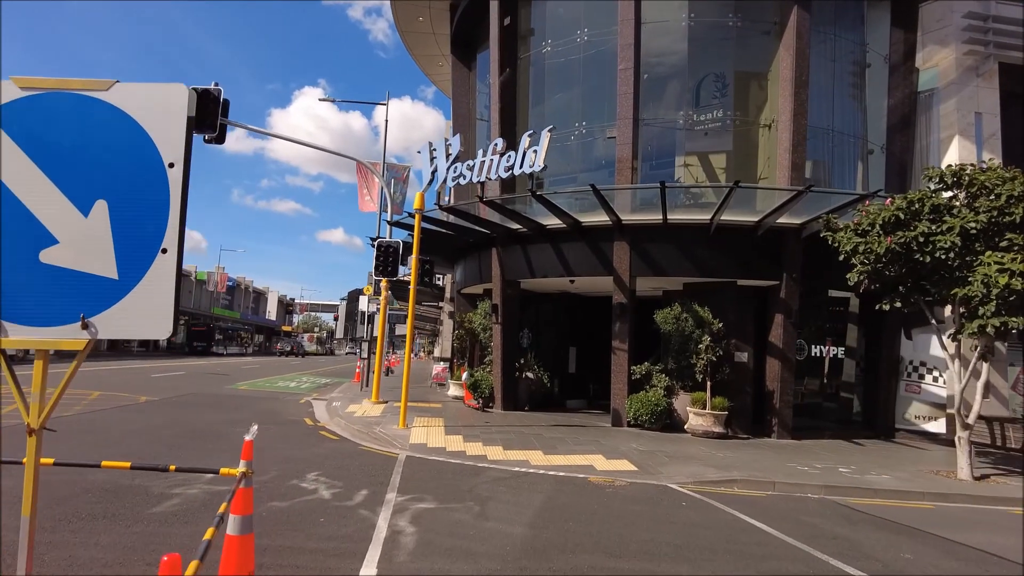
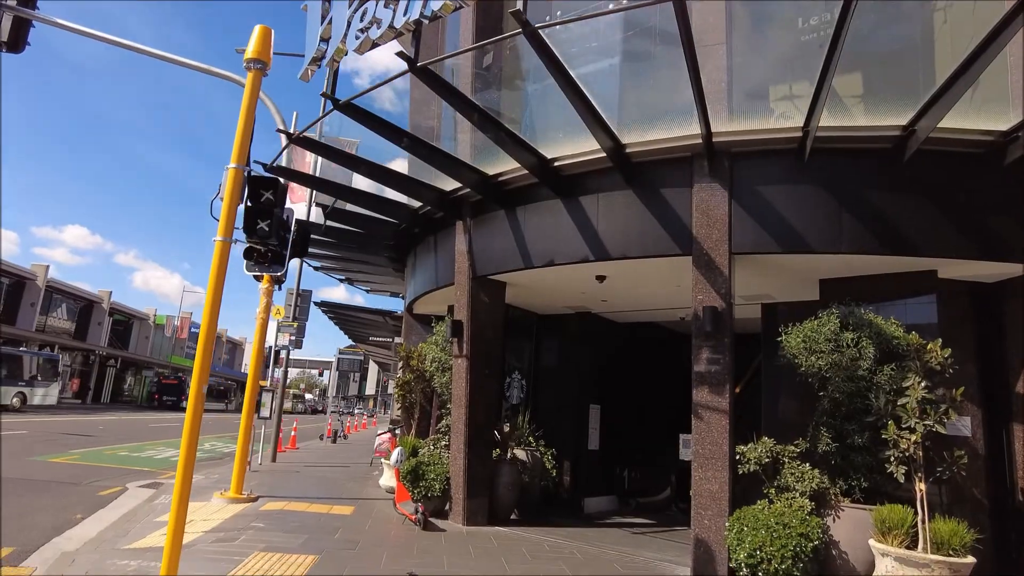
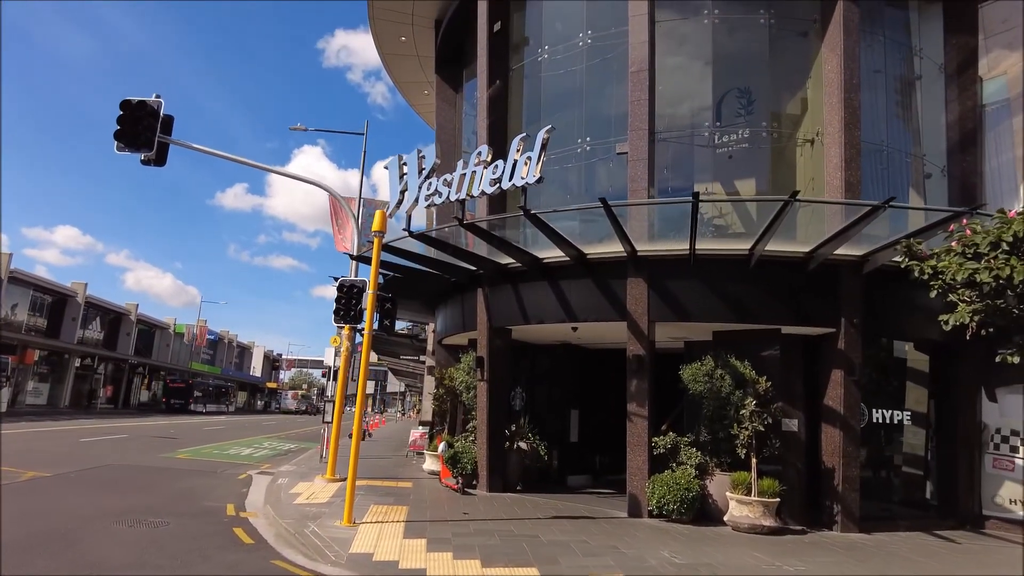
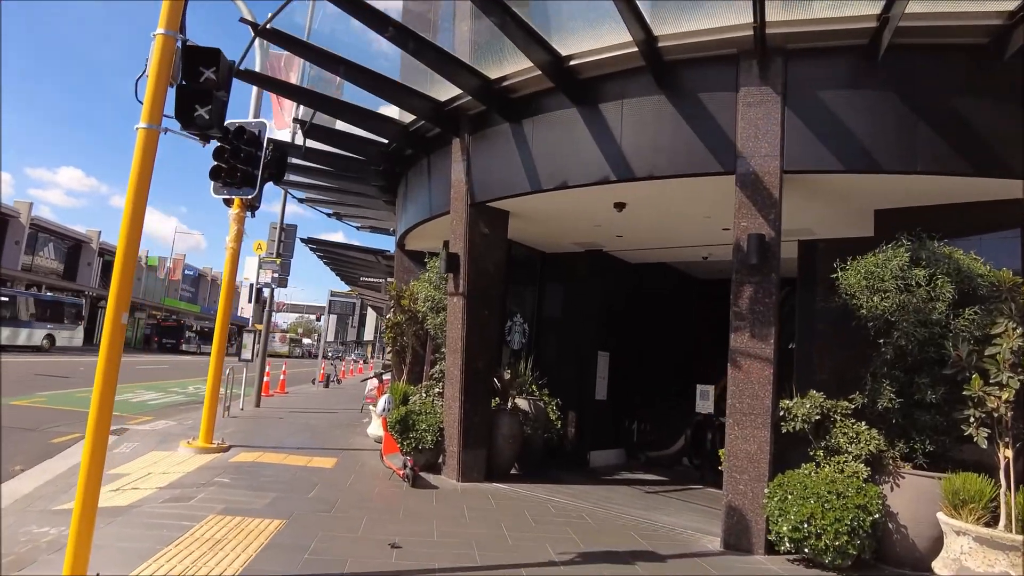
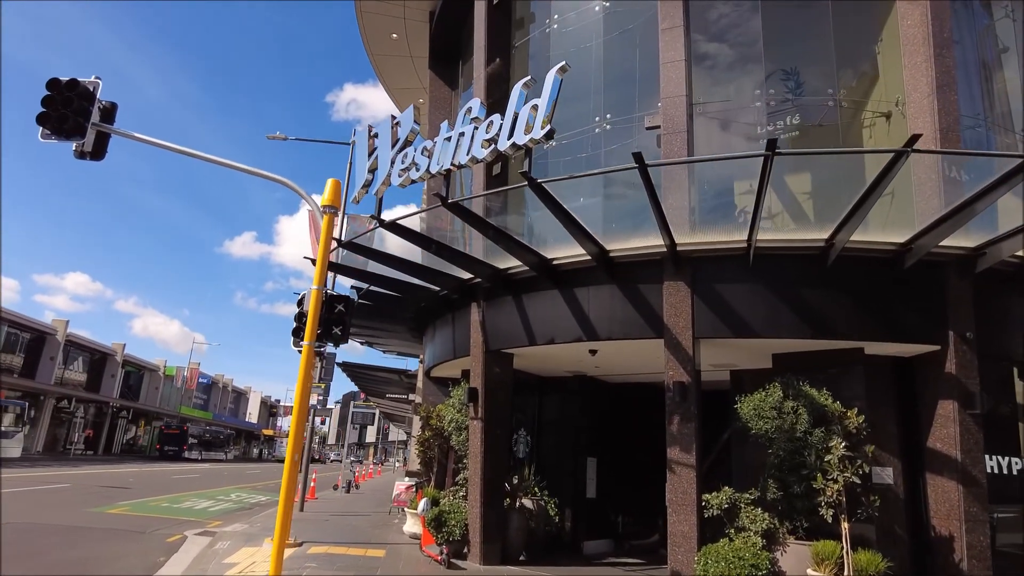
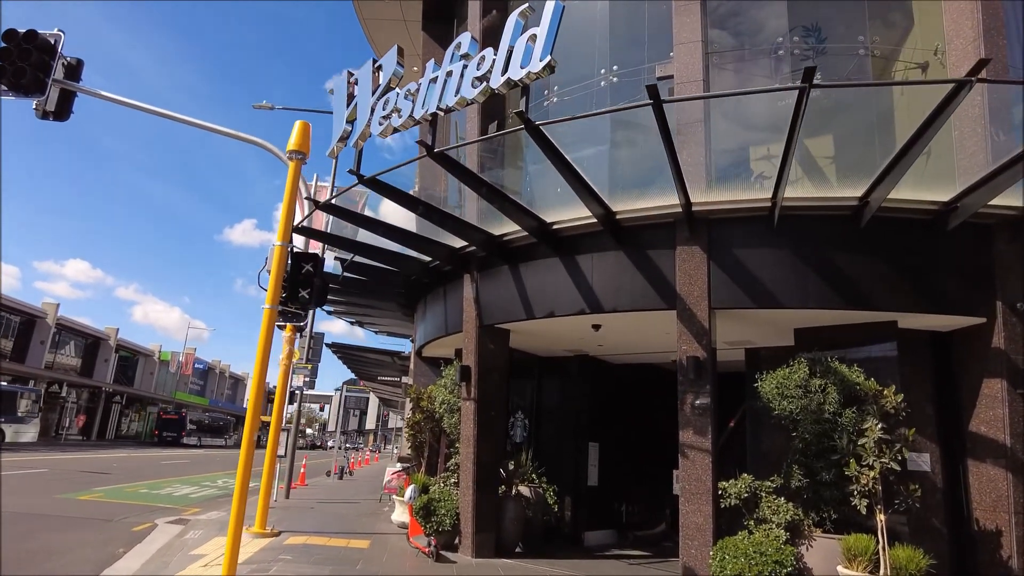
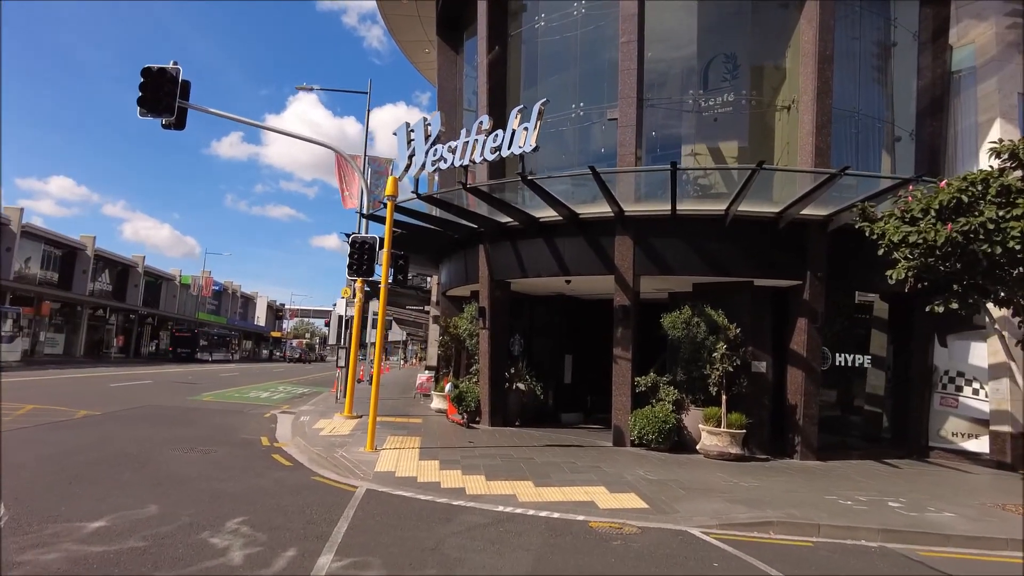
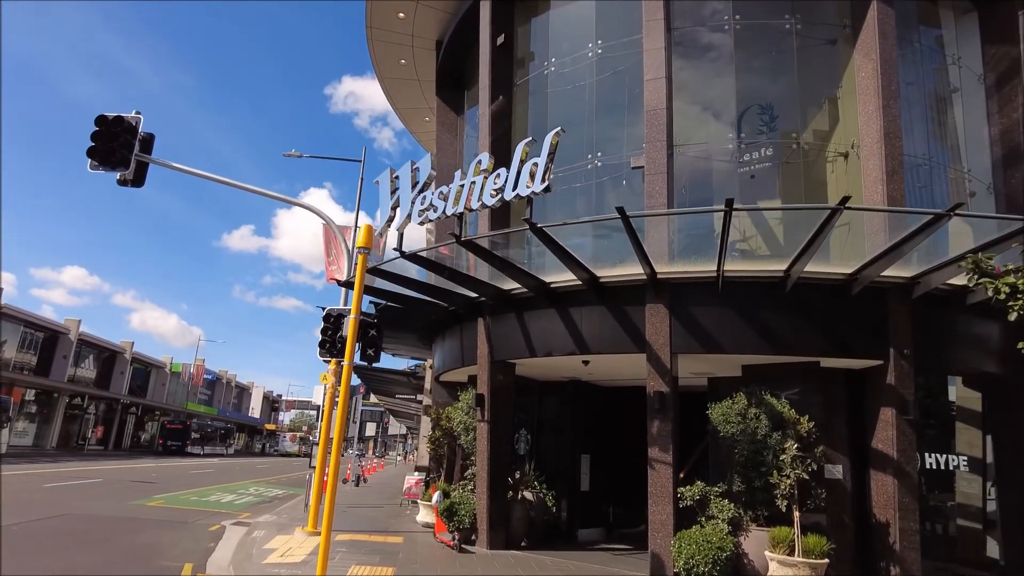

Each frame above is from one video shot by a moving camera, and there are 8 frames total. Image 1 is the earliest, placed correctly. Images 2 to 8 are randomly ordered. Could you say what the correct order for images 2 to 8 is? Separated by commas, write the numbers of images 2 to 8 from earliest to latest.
7, 3, 8, 5, 6, 2, 4
